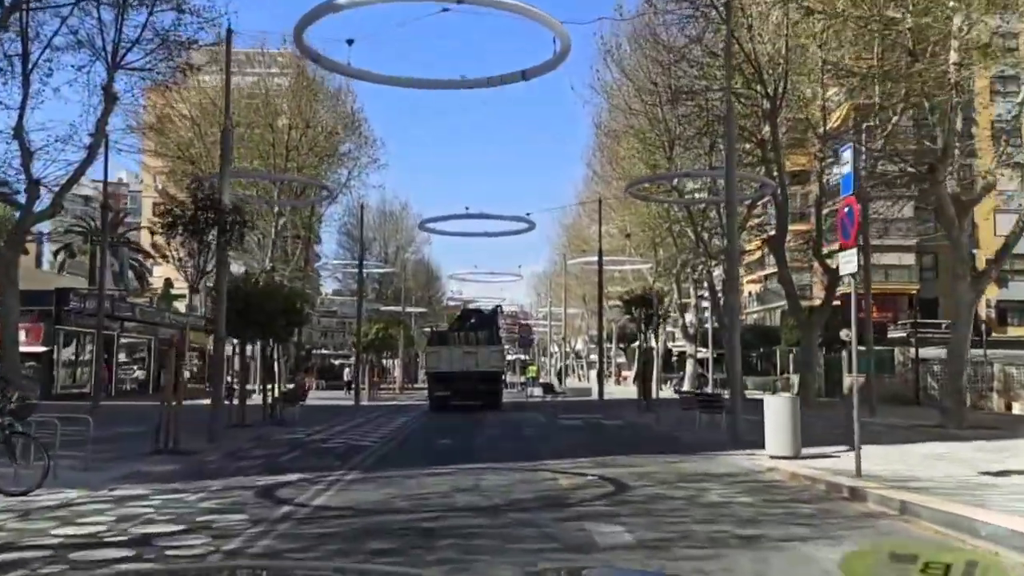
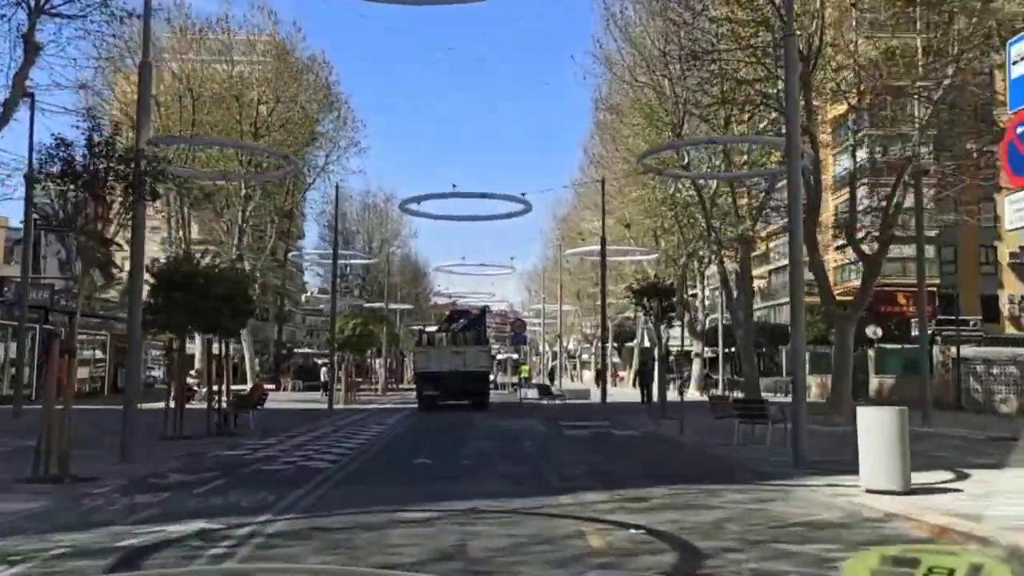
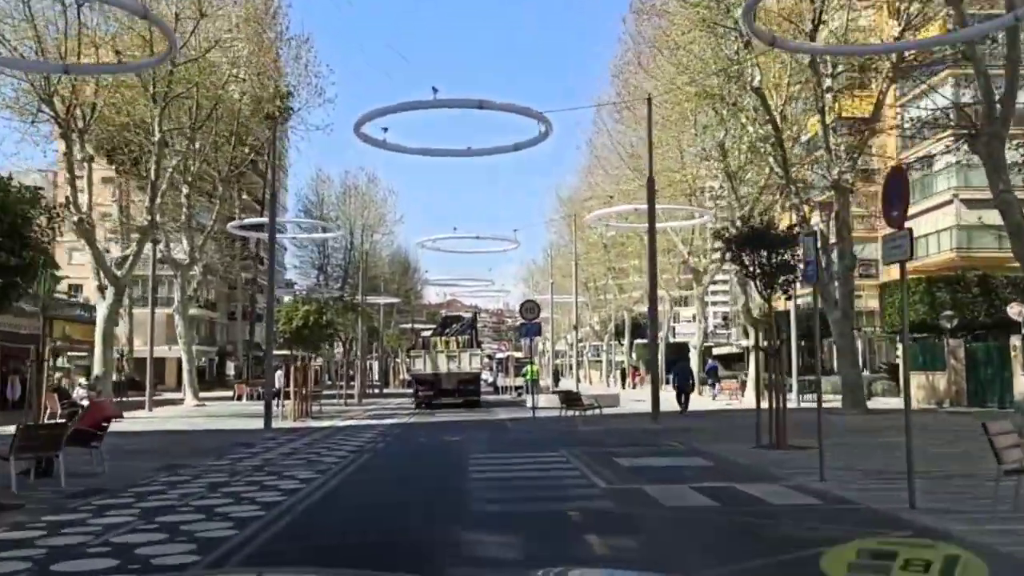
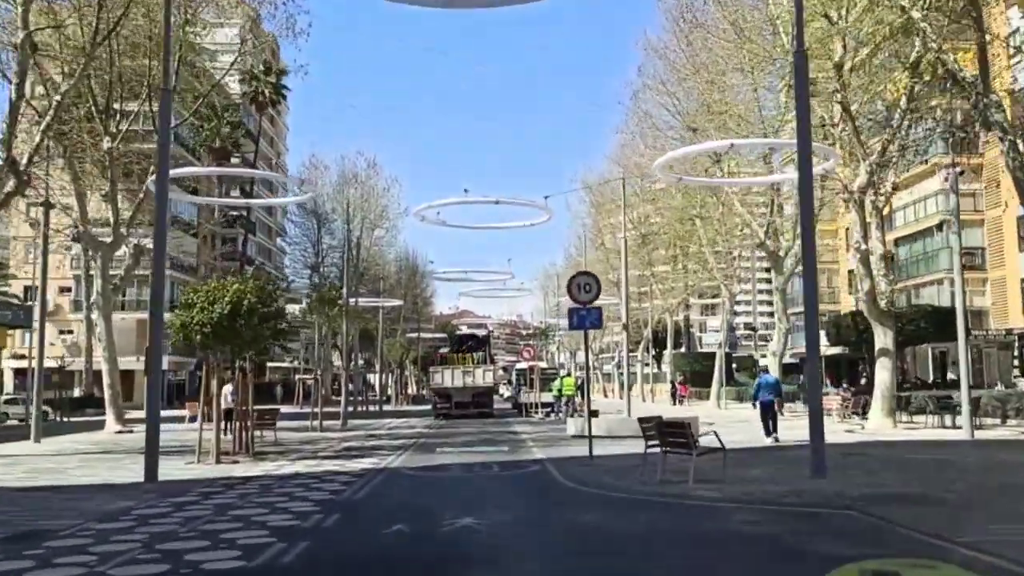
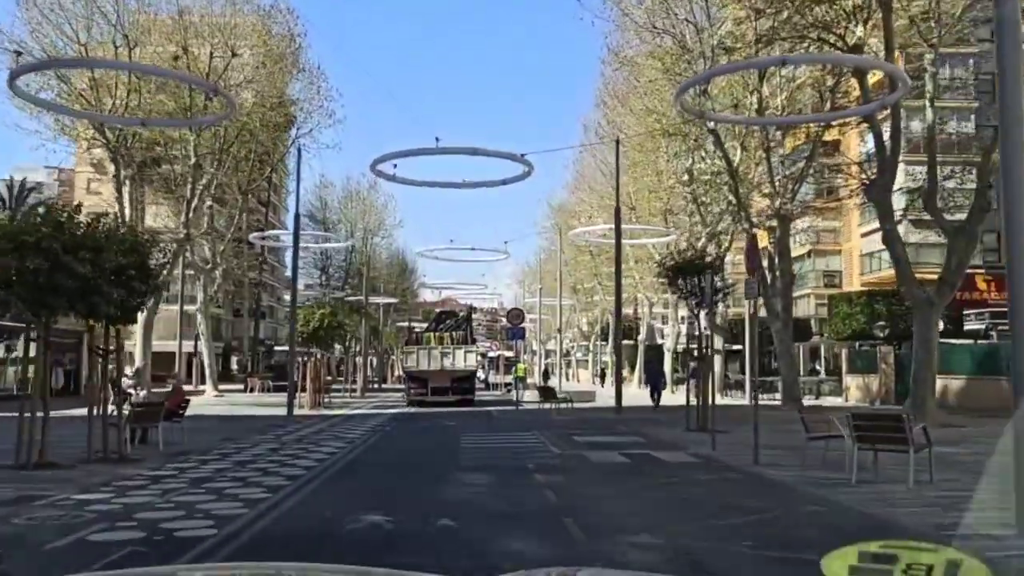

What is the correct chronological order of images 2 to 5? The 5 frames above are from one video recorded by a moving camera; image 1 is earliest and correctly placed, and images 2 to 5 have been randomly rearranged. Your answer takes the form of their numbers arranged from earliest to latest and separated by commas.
2, 5, 3, 4
